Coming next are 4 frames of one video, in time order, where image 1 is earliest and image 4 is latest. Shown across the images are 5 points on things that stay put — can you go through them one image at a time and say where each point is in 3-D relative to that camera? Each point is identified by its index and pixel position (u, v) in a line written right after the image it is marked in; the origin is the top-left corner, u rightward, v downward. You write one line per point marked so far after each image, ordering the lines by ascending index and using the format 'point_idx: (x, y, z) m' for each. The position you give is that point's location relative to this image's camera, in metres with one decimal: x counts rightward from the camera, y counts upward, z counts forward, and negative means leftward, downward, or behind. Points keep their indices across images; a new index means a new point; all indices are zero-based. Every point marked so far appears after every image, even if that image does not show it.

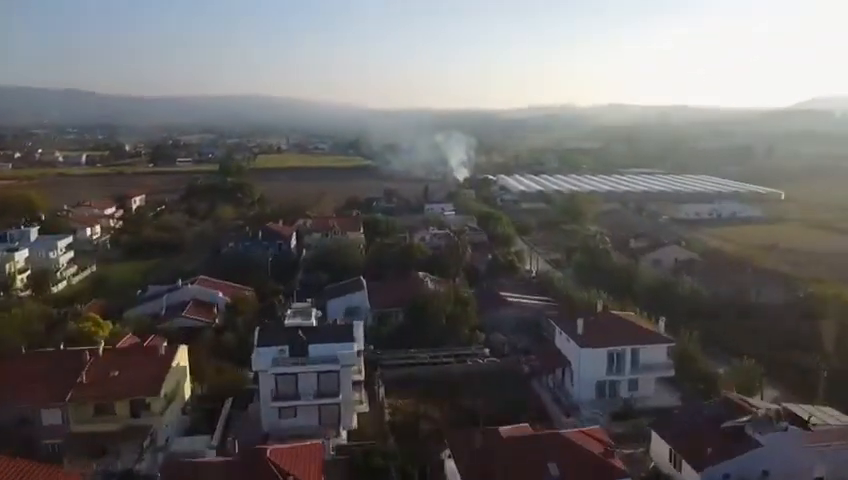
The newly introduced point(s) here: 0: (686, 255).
0: (+7.2, -0.5, +18.8) m
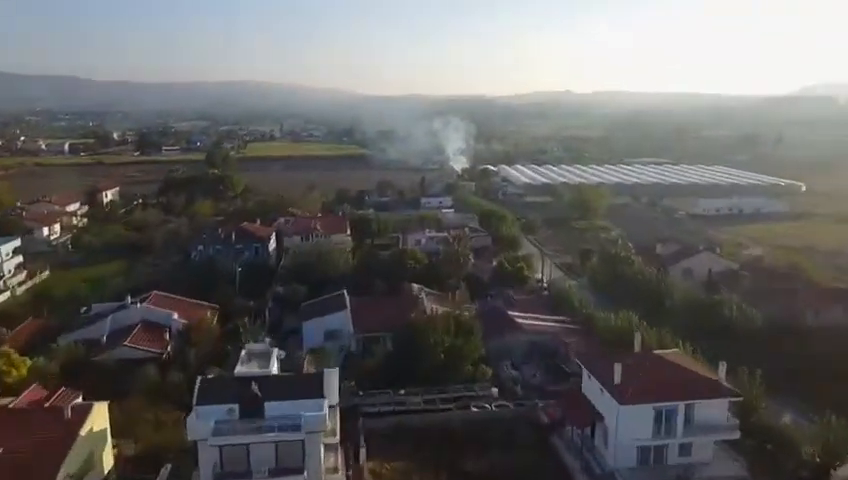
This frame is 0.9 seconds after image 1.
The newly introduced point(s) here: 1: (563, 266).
0: (+7.1, -0.6, +16.2) m
1: (+4.1, -0.8, +19.9) m
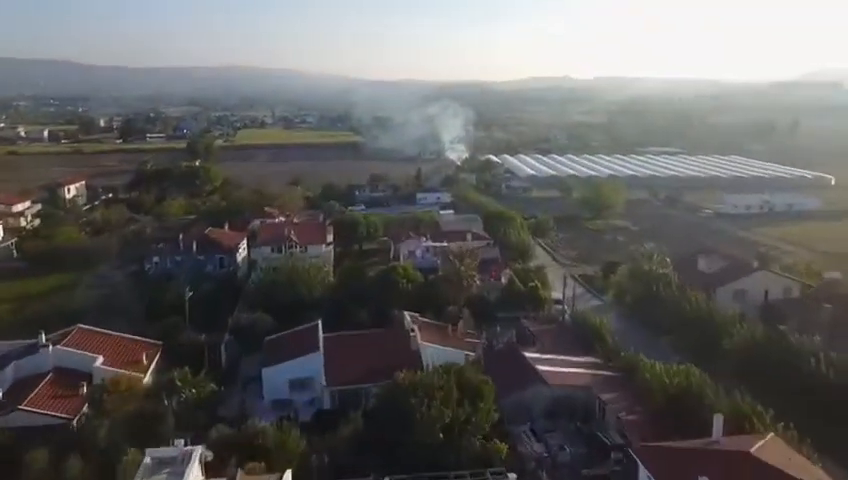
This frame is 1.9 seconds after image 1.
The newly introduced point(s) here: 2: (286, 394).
0: (+7.0, -0.9, +13.3) m
1: (+3.9, -1.0, +17.0) m
2: (-2.2, -2.4, +10.7) m
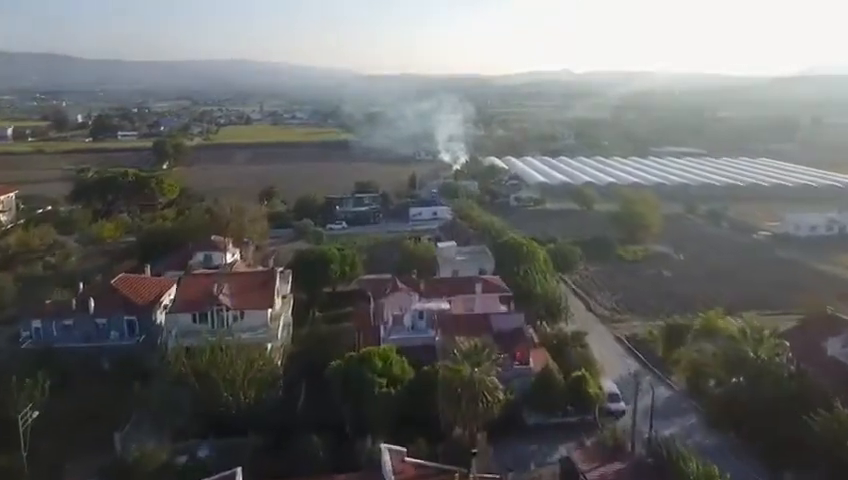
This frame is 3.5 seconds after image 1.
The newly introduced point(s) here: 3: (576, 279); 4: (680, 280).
0: (+6.9, -1.9, +8.5) m
1: (+3.8, -2.0, +12.1) m
2: (-2.3, -3.4, +5.8) m
3: (+3.9, -0.8, +17.6) m
4: (+6.6, -1.0, +17.6) m
